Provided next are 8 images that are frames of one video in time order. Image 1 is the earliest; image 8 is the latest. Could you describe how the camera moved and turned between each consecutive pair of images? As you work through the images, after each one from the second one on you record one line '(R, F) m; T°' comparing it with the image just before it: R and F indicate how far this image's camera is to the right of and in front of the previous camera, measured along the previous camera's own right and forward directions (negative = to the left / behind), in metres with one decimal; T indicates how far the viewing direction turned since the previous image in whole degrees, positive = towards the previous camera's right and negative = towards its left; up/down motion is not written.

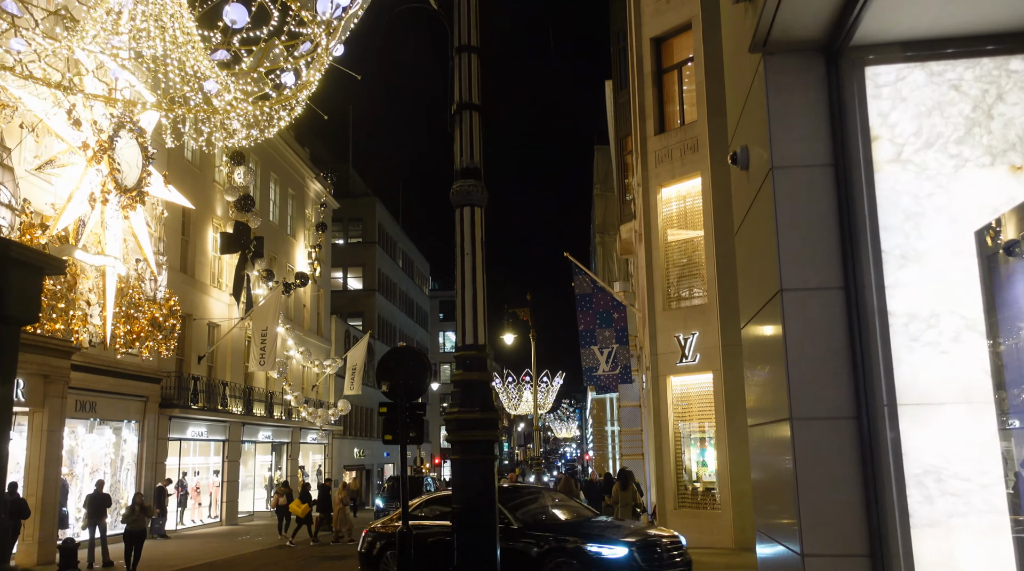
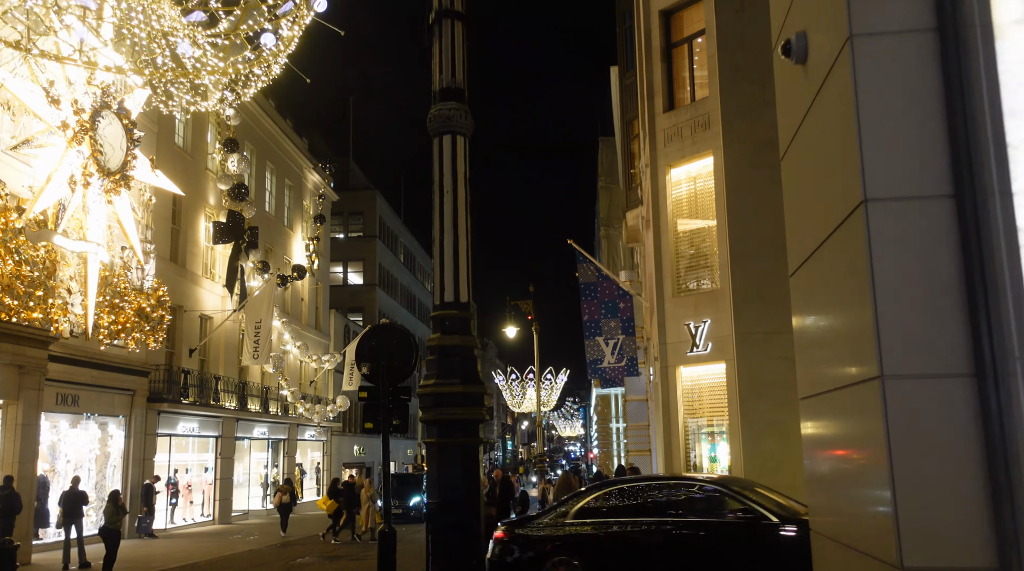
(+0.1, +1.0) m; 0°
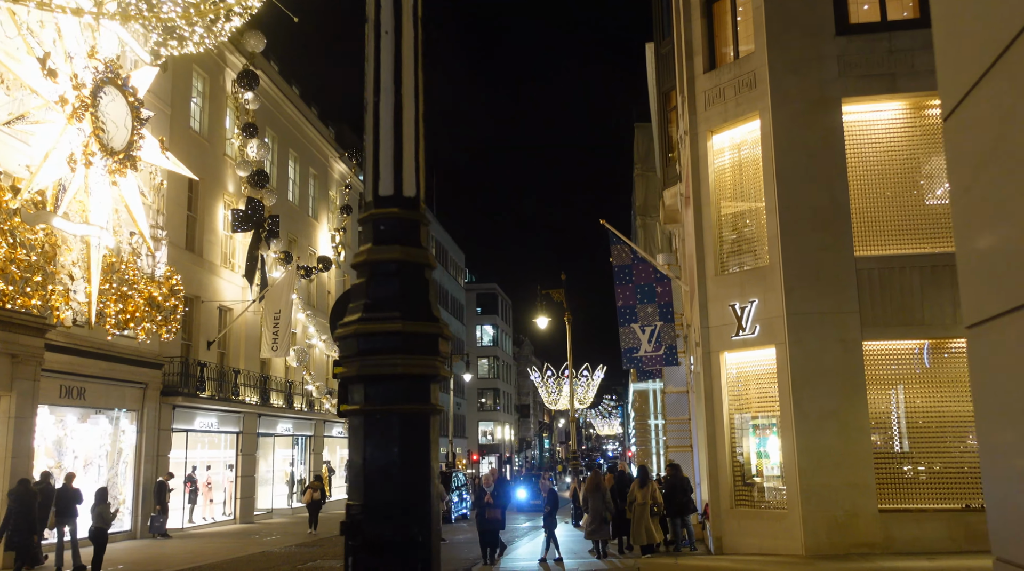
(+0.2, +1.5) m; -2°
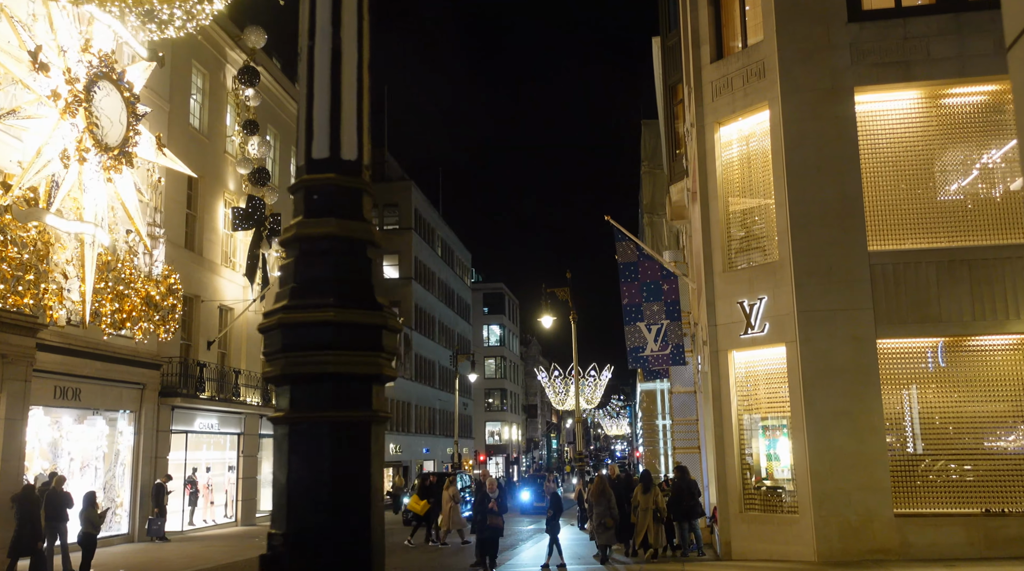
(+0.1, +0.5) m; -1°
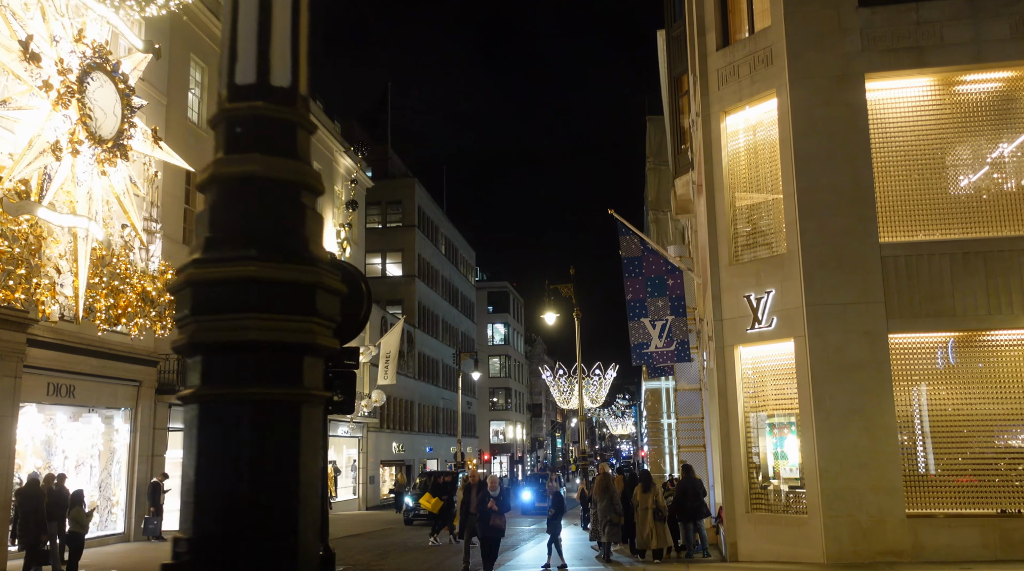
(+0.1, +0.4) m; 0°
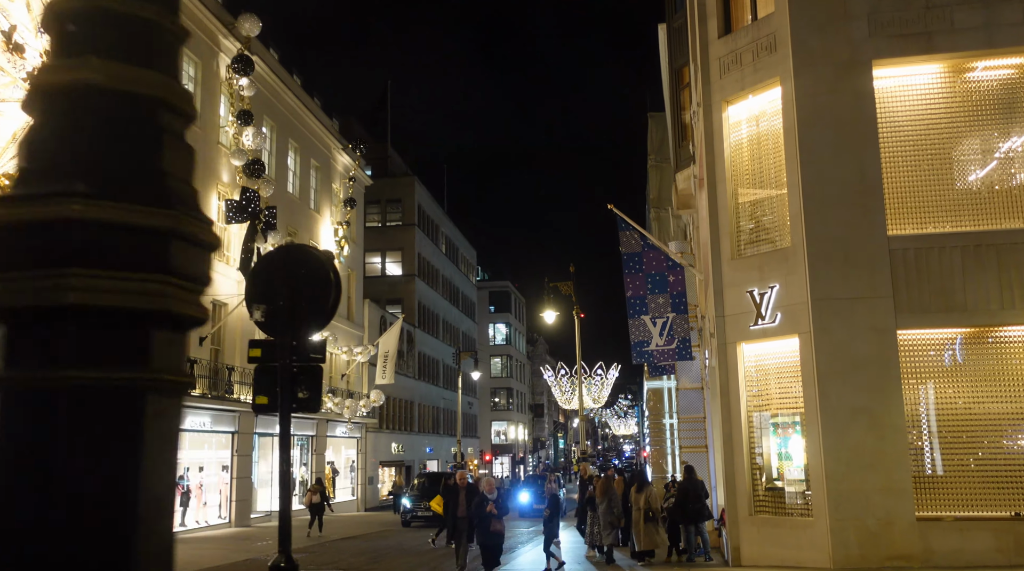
(+0.1, +0.5) m; 0°
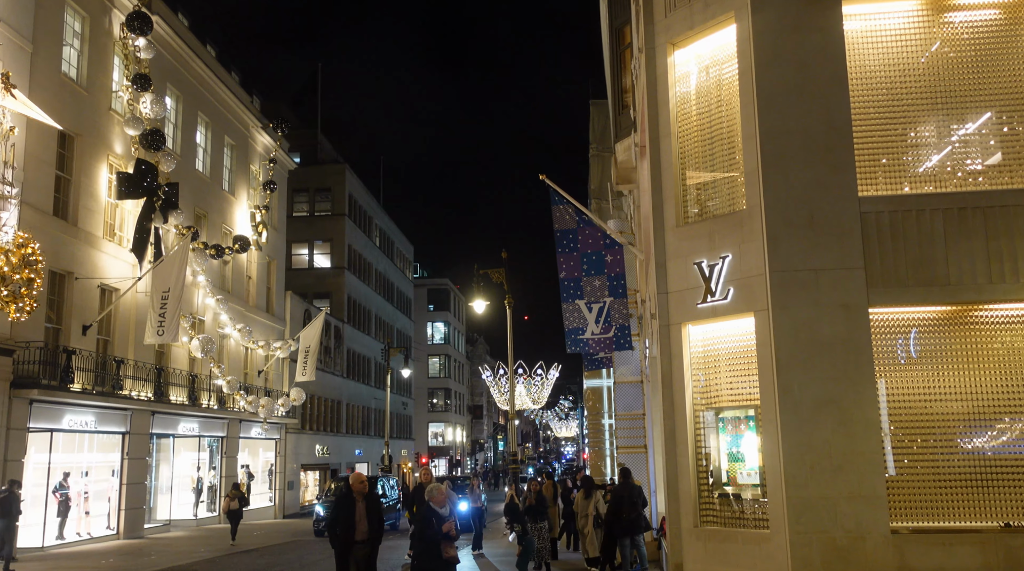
(+0.5, +2.3) m; +4°
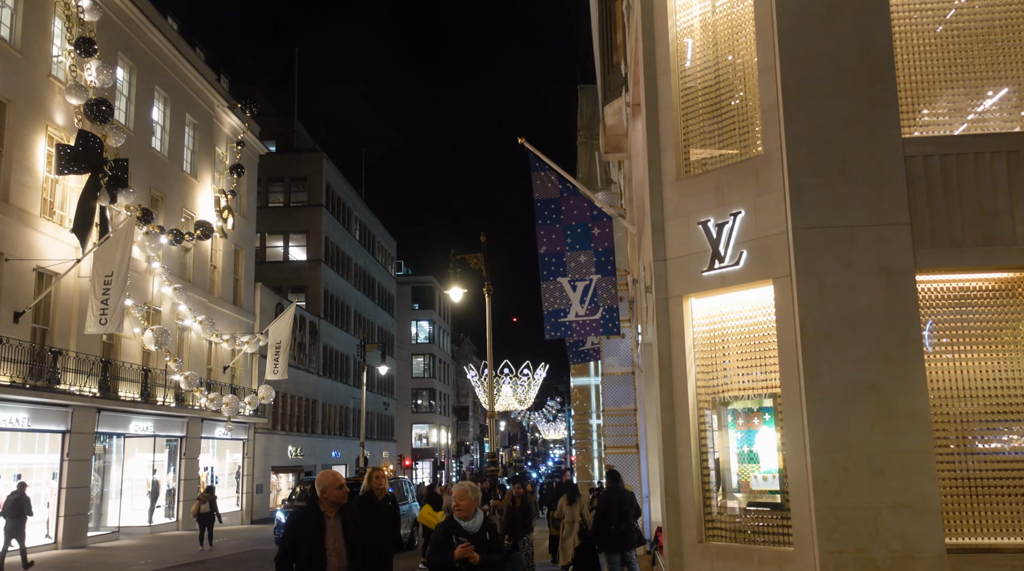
(+0.3, +2.1) m; +1°
